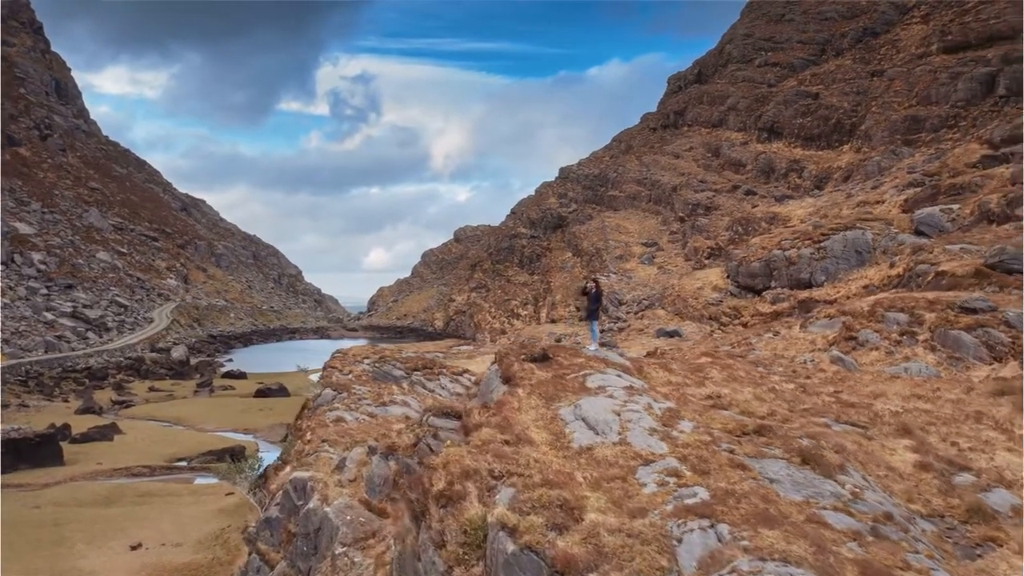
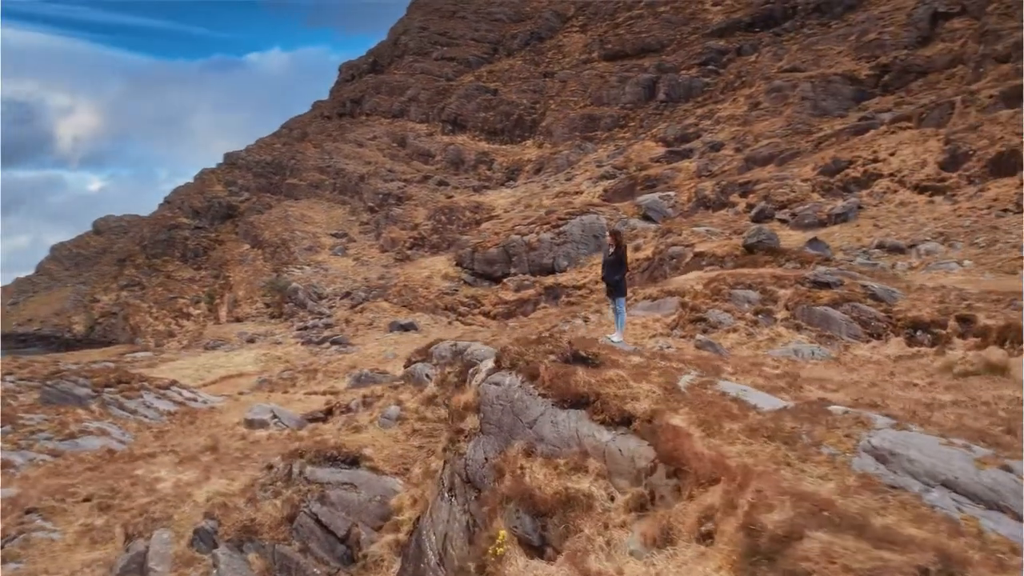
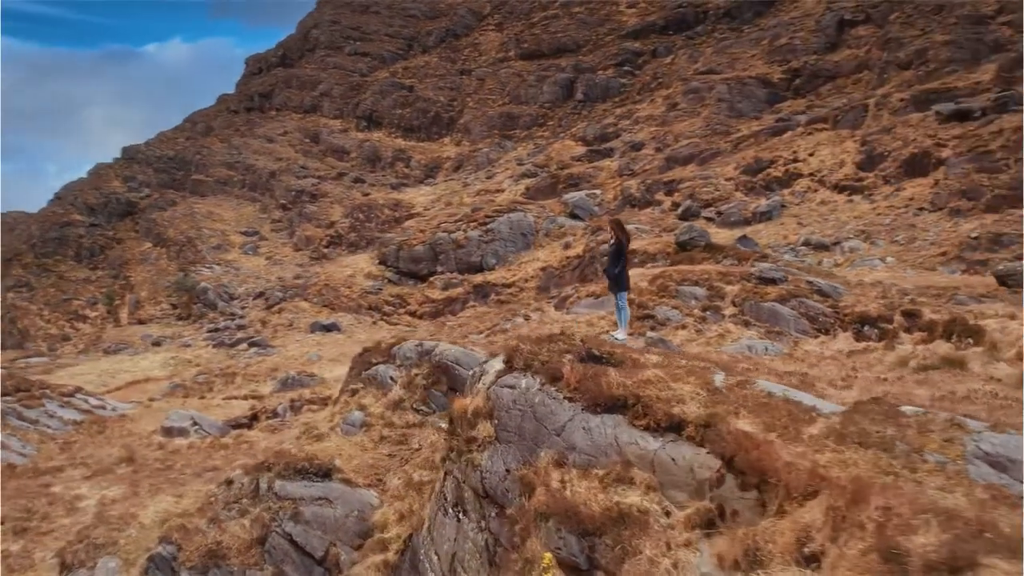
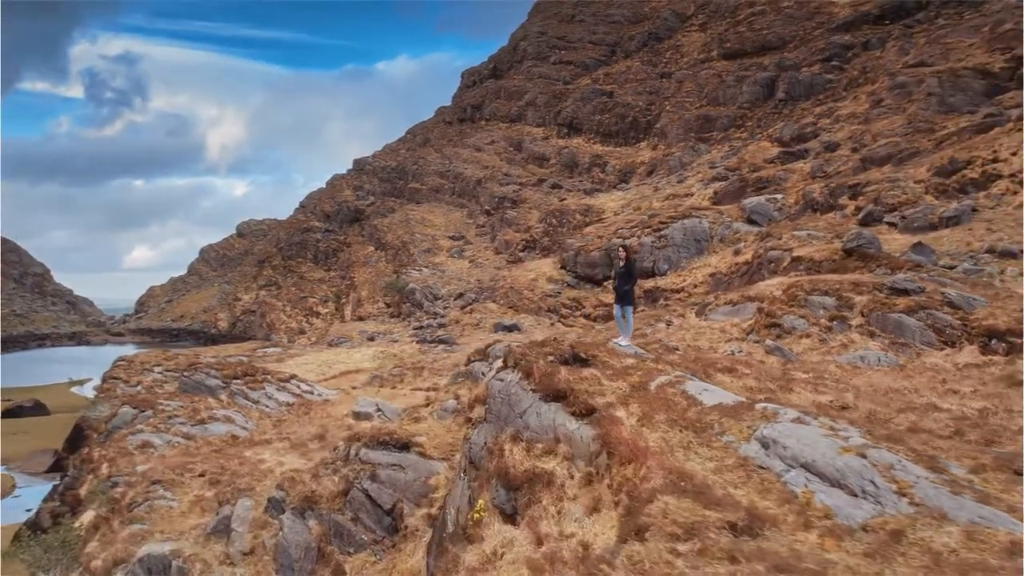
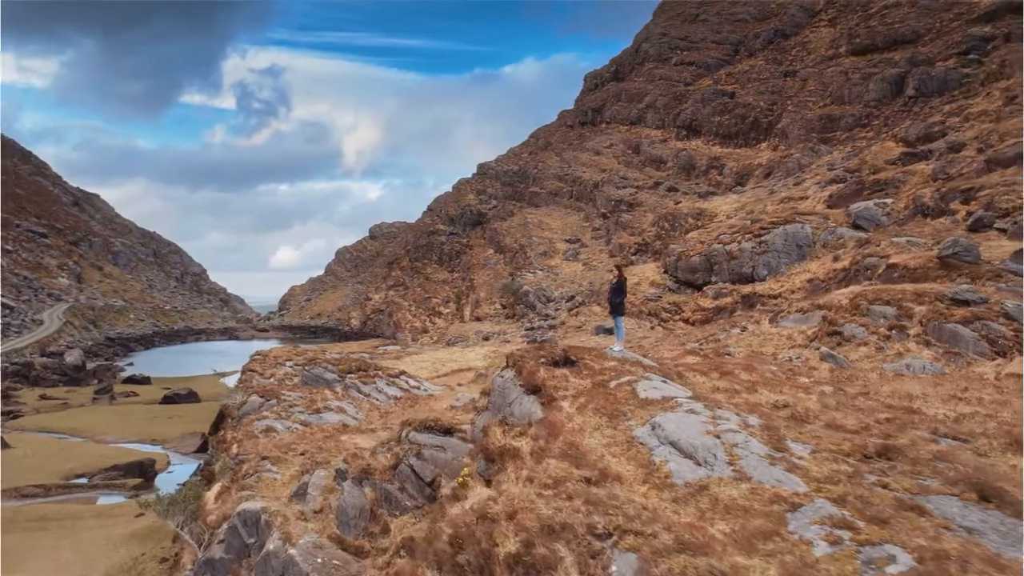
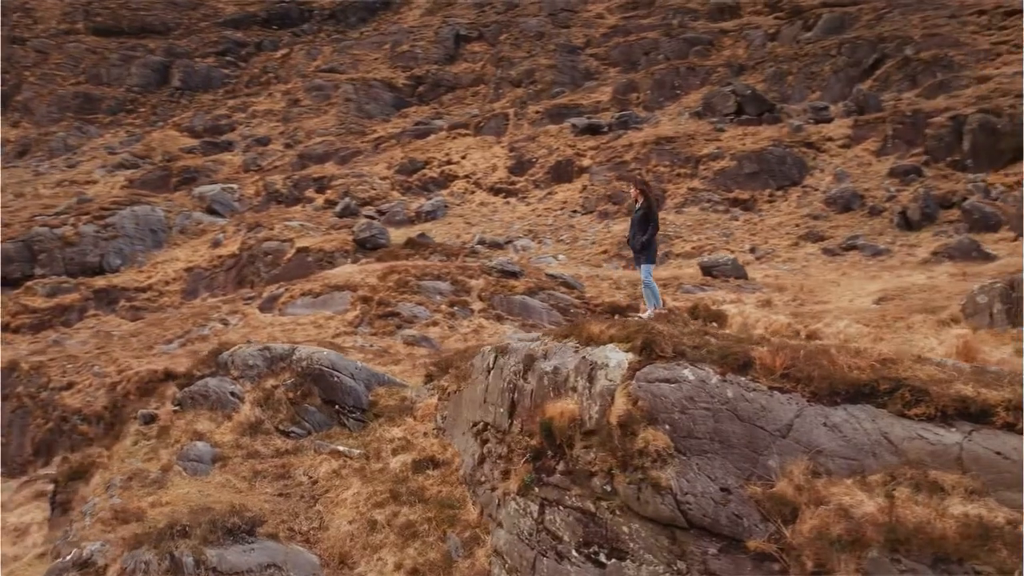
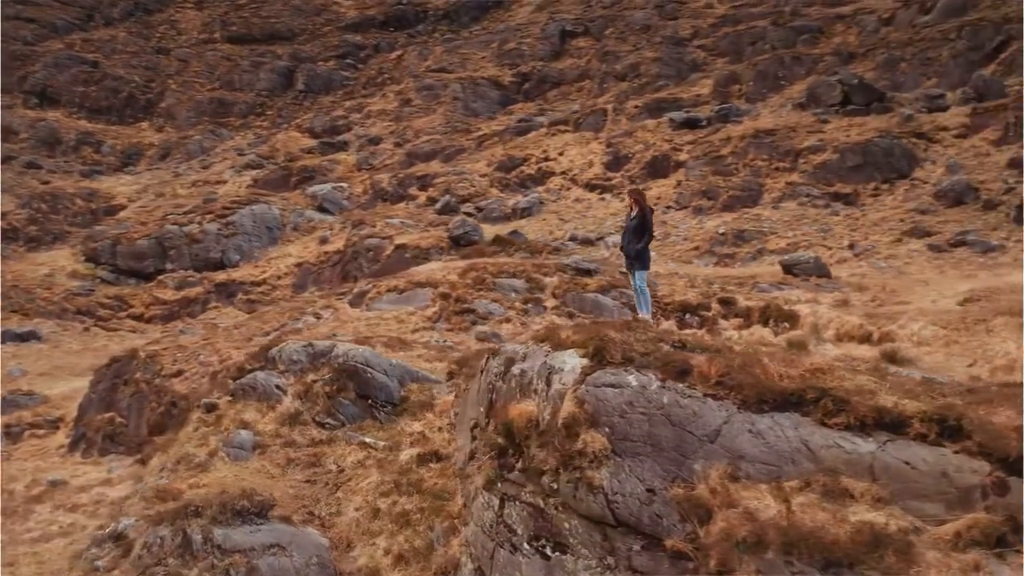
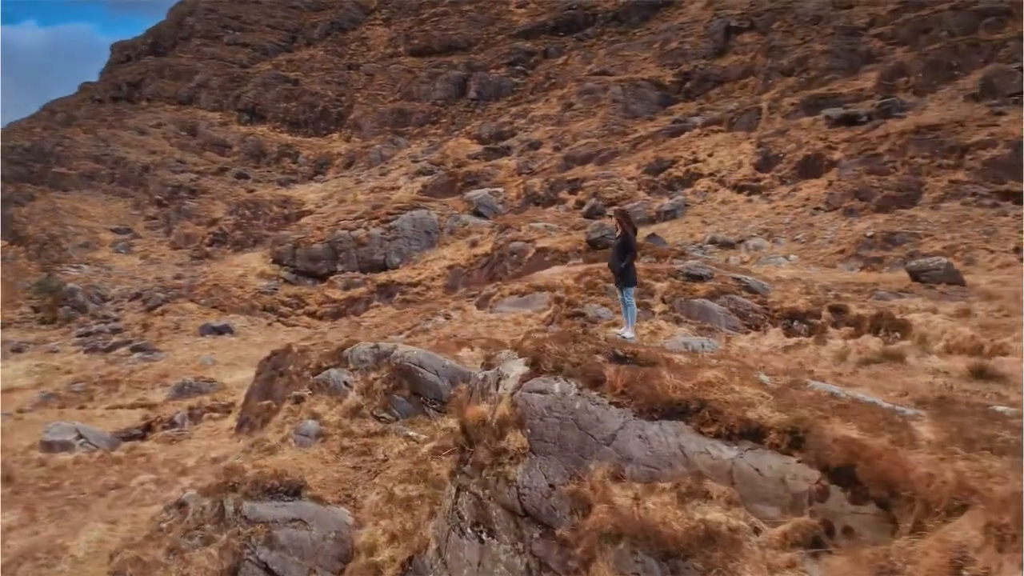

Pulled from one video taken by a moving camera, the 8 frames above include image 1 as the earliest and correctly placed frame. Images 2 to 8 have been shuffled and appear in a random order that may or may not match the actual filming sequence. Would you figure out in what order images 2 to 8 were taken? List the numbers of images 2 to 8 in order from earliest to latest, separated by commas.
5, 4, 2, 3, 8, 7, 6
